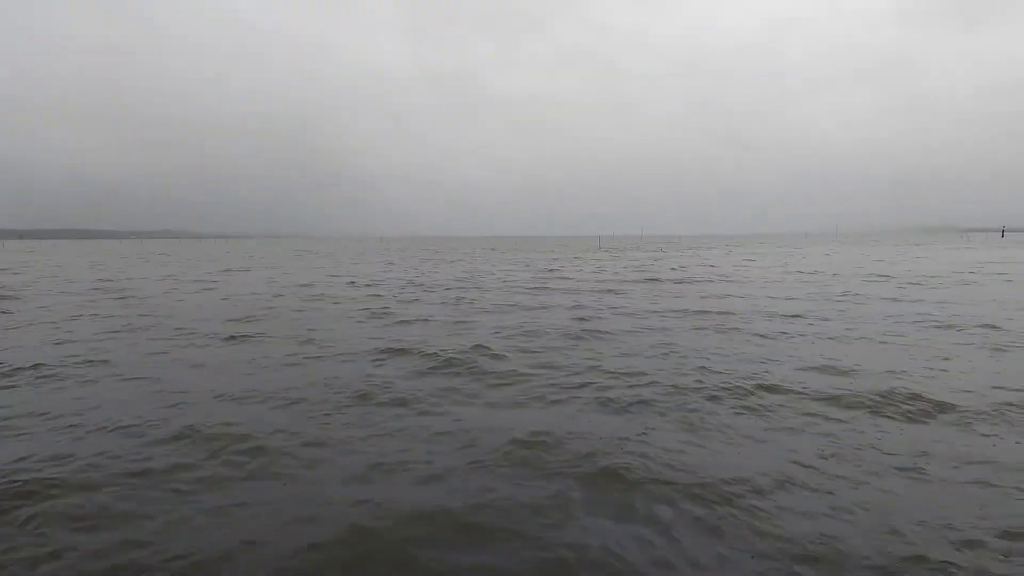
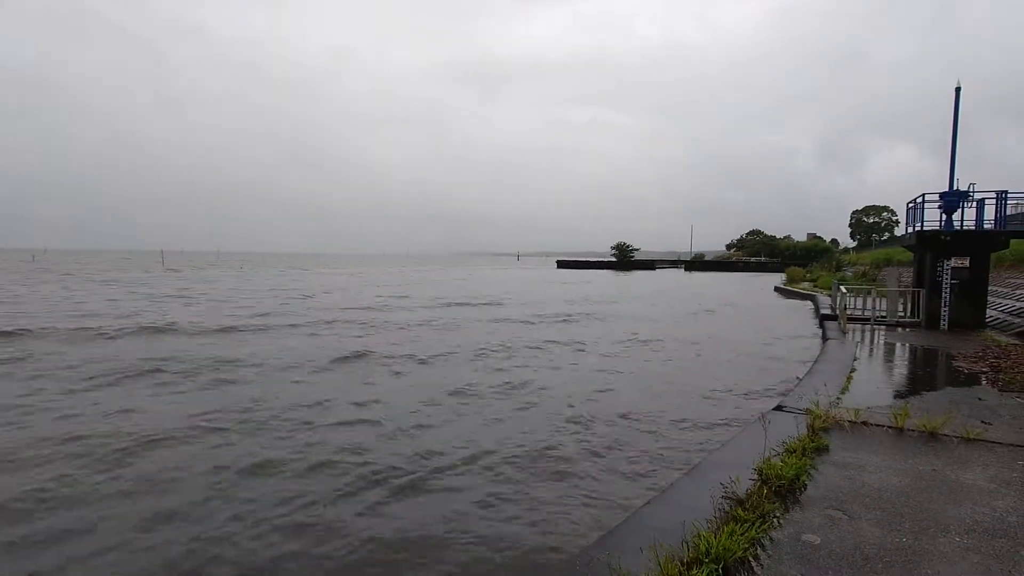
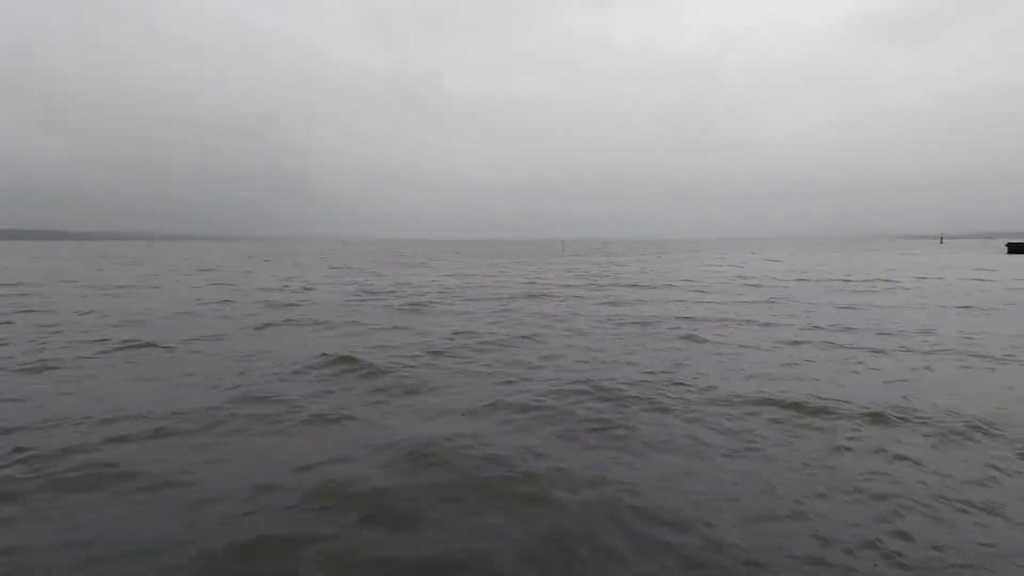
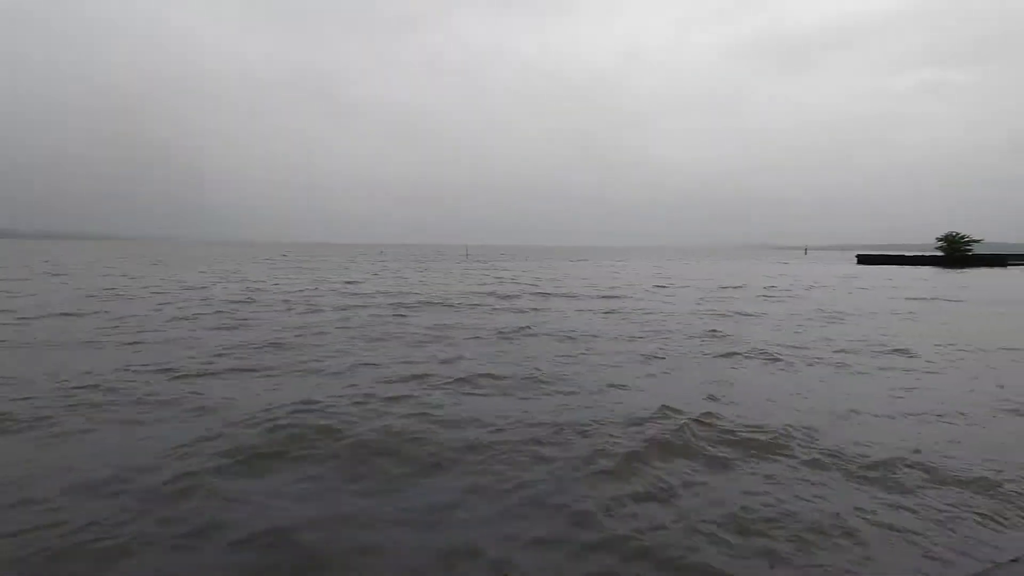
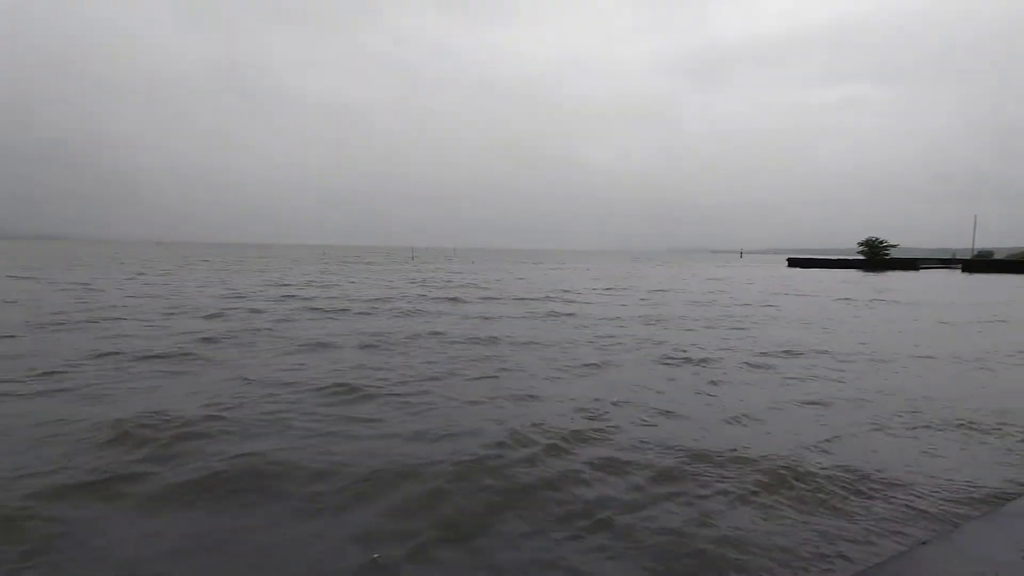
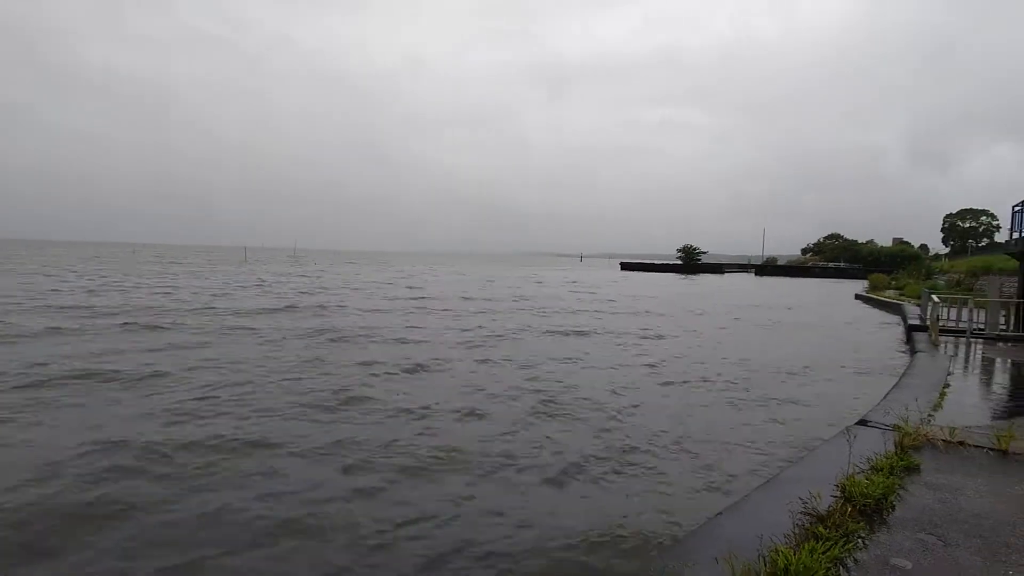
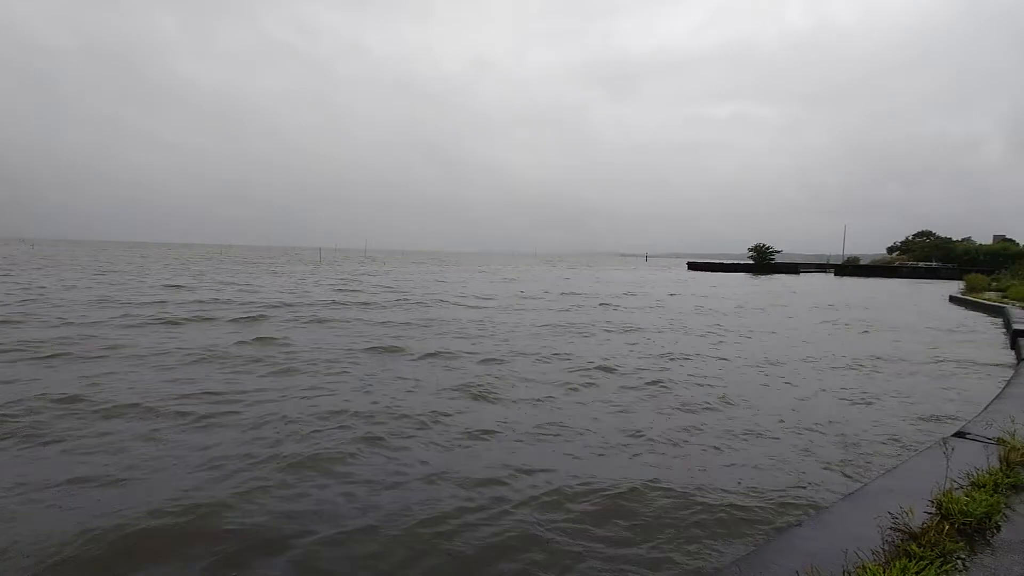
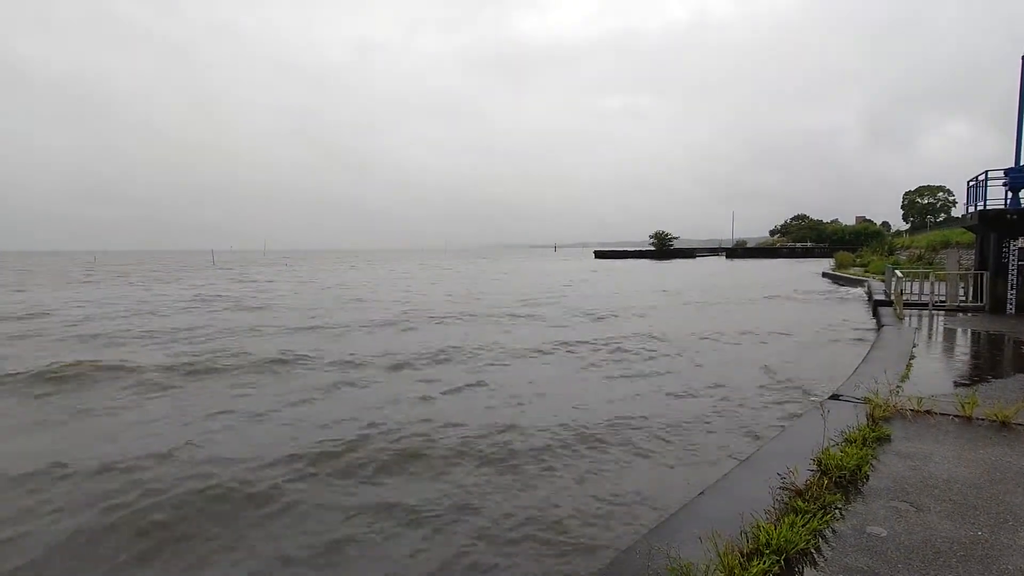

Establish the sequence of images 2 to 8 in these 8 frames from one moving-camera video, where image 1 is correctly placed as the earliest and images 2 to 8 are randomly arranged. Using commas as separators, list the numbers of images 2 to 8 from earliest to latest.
3, 4, 5, 7, 6, 2, 8
